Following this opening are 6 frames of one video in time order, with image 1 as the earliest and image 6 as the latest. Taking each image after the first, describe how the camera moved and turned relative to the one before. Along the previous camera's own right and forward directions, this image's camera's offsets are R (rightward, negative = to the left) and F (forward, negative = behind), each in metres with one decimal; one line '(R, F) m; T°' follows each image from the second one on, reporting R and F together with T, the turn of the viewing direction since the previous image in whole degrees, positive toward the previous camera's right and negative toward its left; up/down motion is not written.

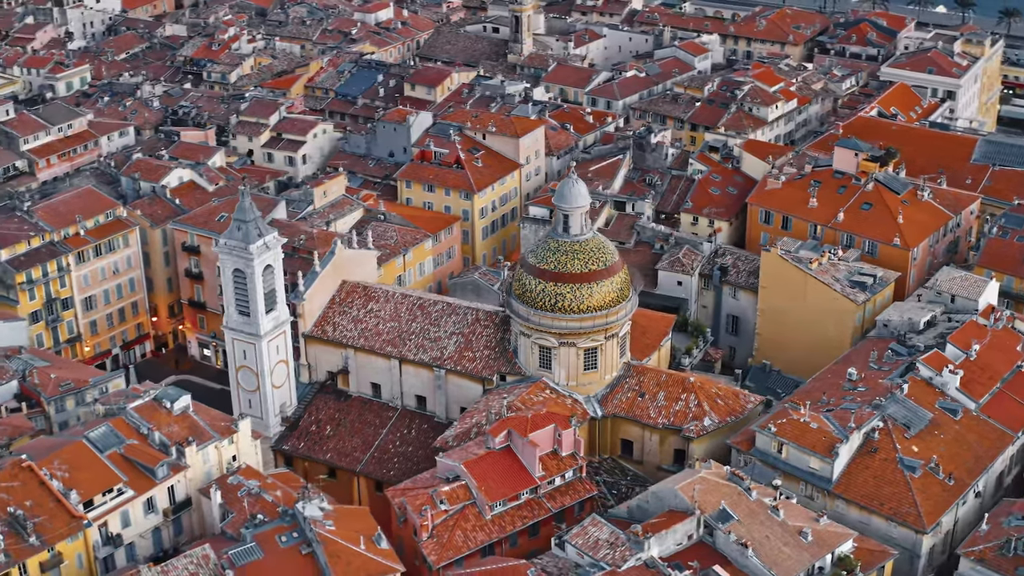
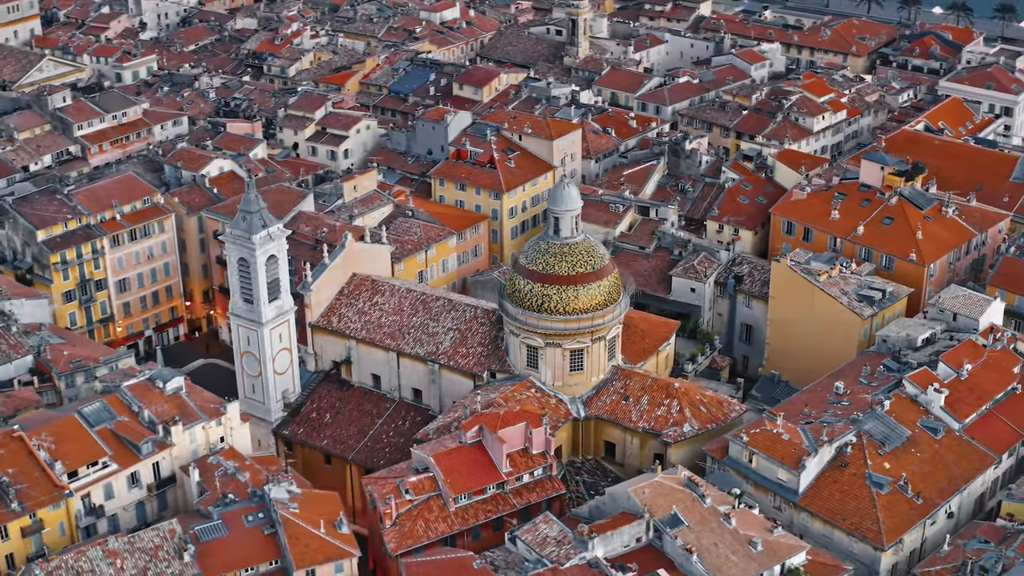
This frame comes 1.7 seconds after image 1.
(+5.8, -0.8) m; -5°
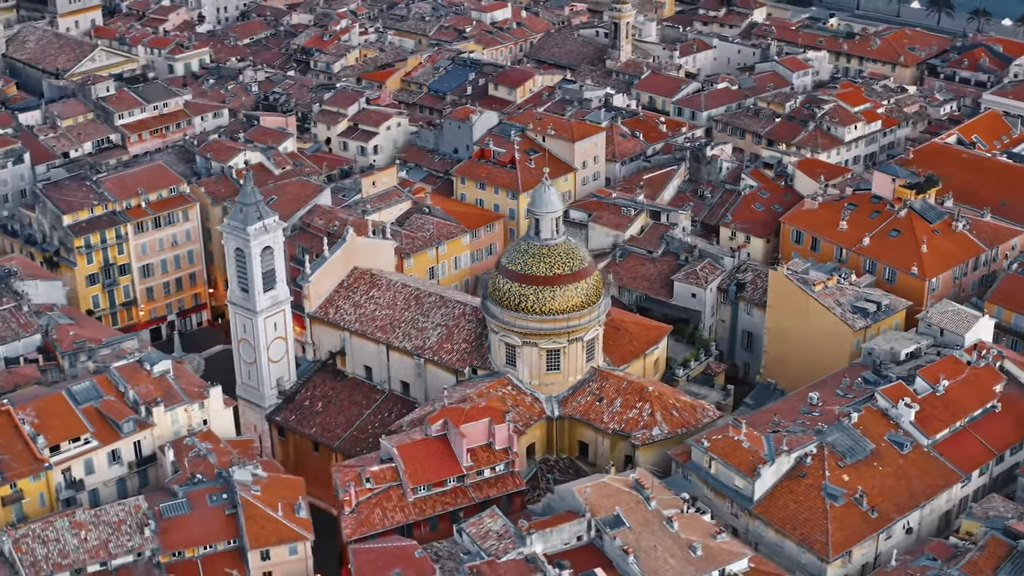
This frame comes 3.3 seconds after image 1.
(+5.7, -0.9) m; -4°
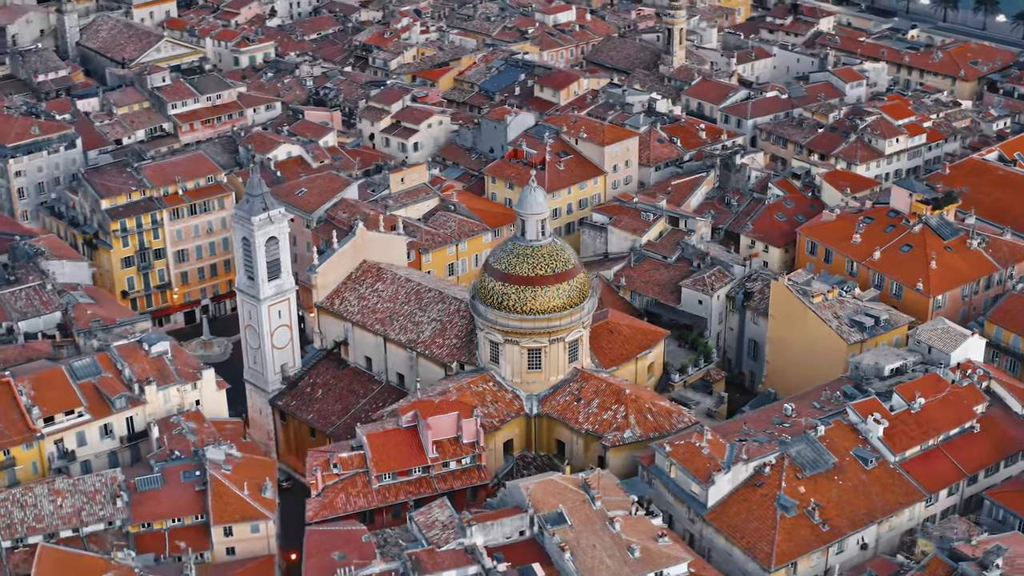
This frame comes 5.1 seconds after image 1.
(+6.4, -1.1) m; -5°
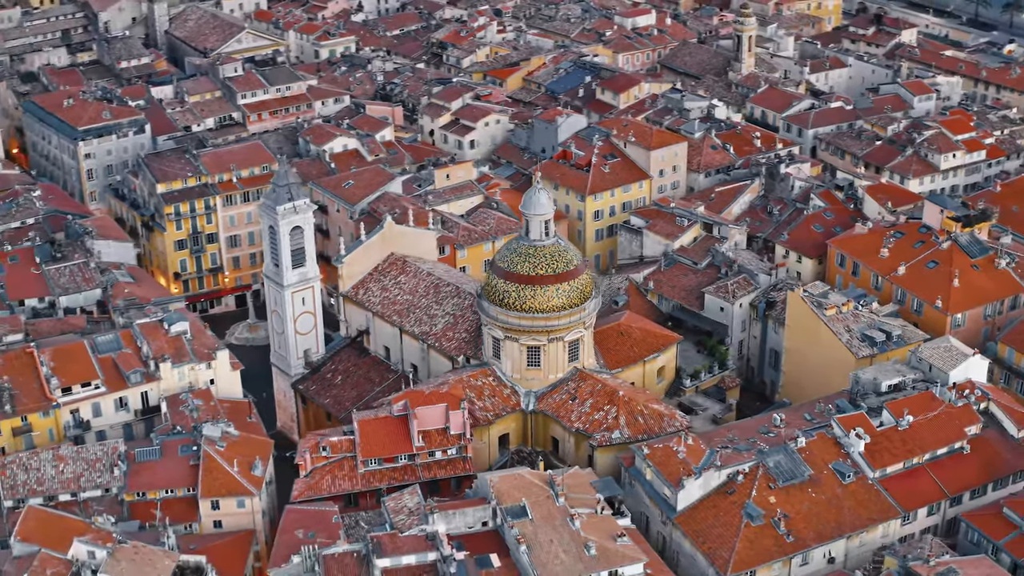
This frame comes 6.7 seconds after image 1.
(+6.4, -1.2) m; -5°
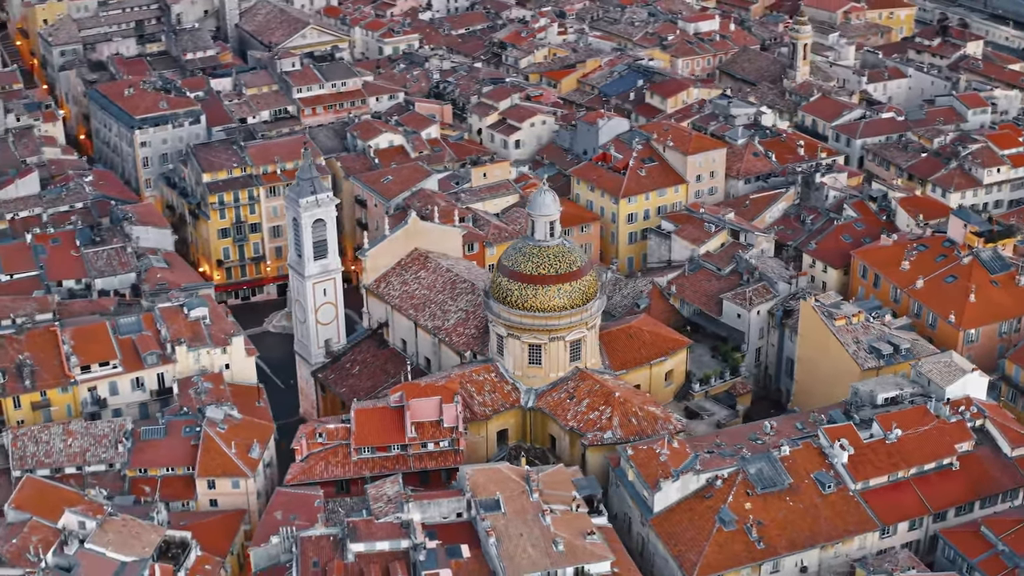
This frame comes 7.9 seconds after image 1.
(+5.1, -1.2) m; -4°
